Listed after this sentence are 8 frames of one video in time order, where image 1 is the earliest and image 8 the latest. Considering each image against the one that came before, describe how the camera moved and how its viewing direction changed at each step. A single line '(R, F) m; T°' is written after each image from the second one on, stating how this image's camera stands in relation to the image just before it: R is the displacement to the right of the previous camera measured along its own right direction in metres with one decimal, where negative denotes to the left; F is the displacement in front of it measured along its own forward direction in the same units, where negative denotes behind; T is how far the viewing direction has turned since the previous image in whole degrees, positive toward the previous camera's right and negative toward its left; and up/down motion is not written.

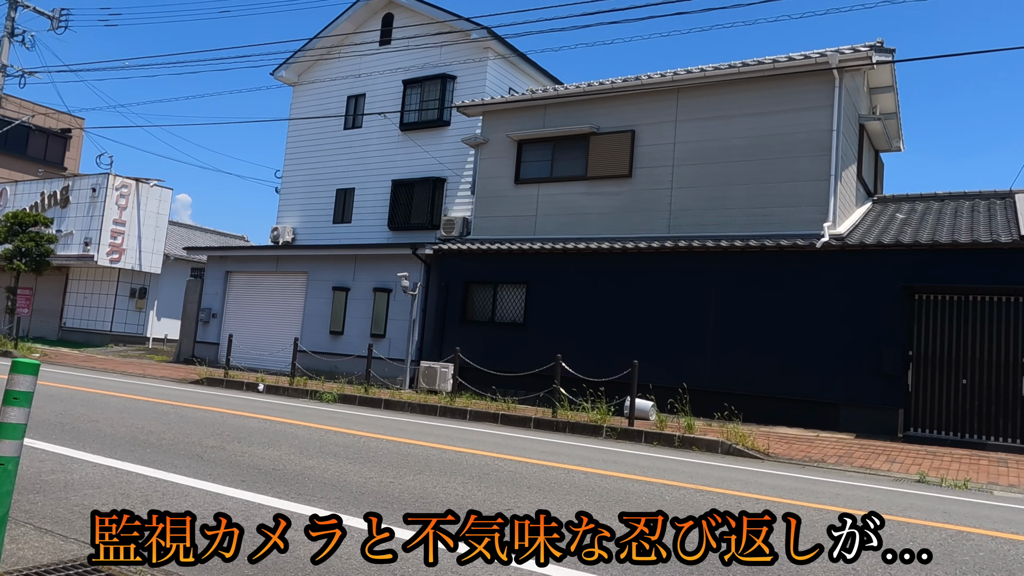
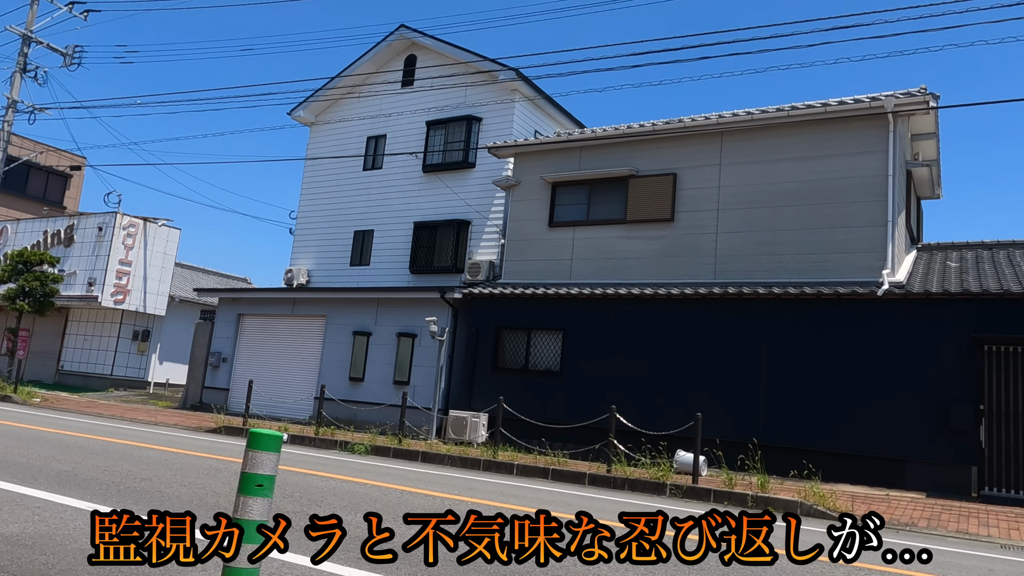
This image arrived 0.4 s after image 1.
(-1.0, +0.6) m; +1°
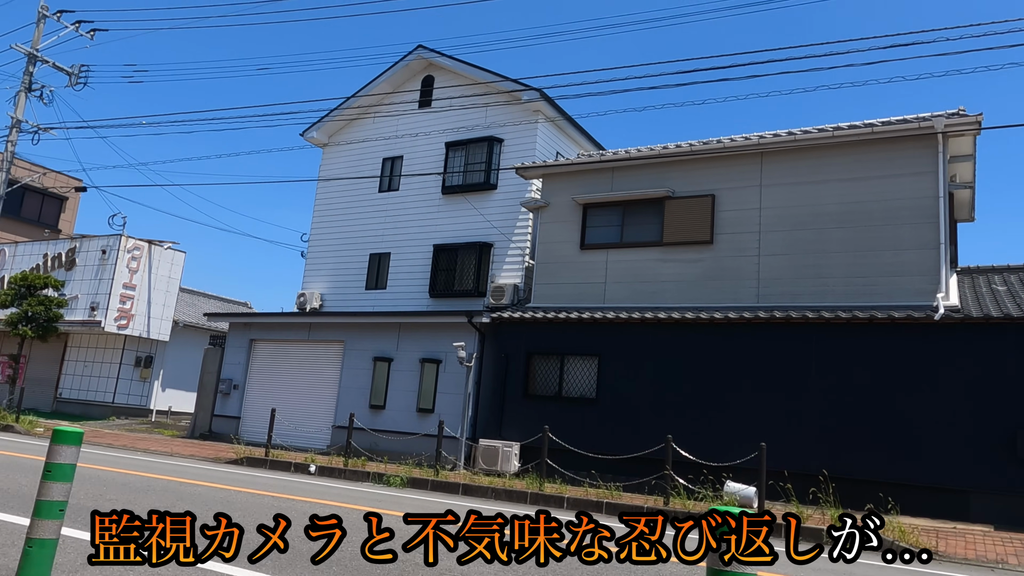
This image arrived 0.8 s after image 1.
(-1.0, +0.5) m; +1°
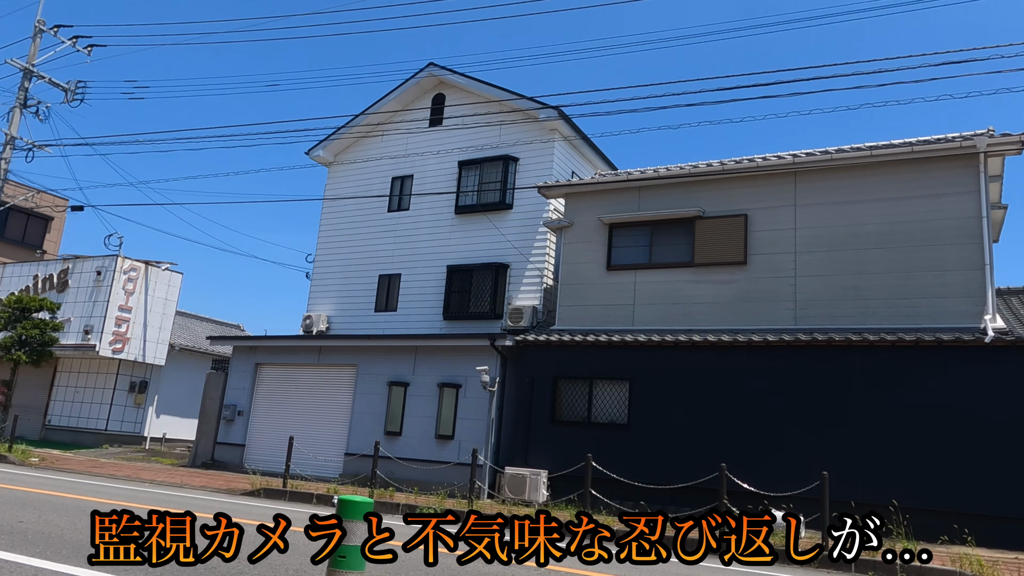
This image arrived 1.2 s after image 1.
(-1.0, +0.5) m; +2°
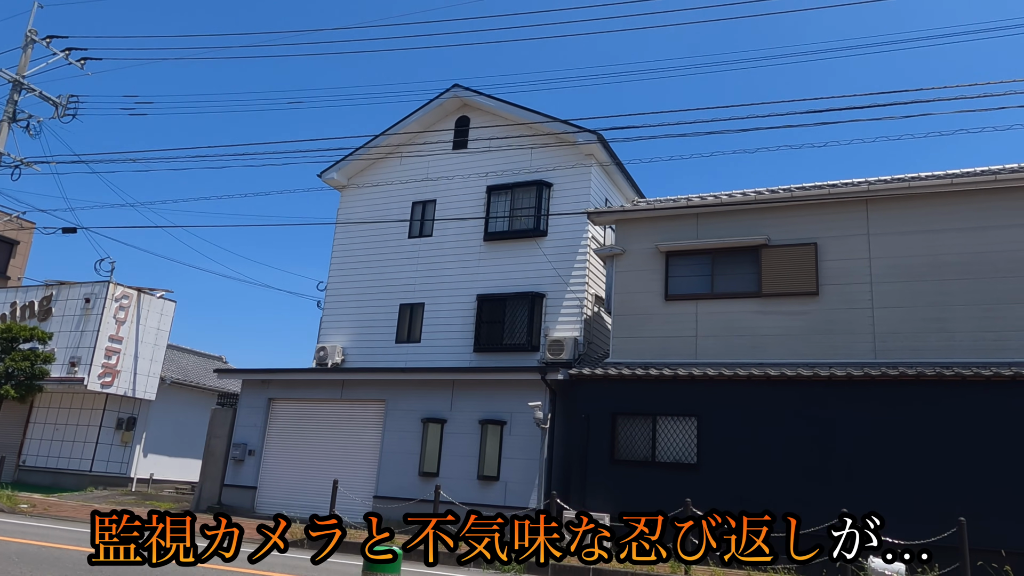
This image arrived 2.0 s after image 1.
(-2.0, +1.0) m; +4°
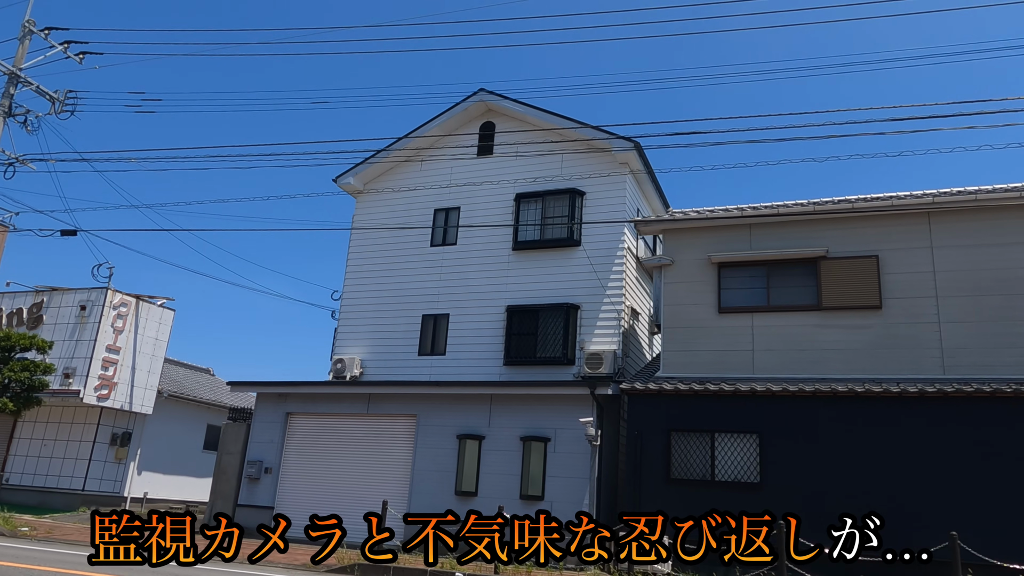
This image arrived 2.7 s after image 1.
(-1.7, +0.7) m; +3°
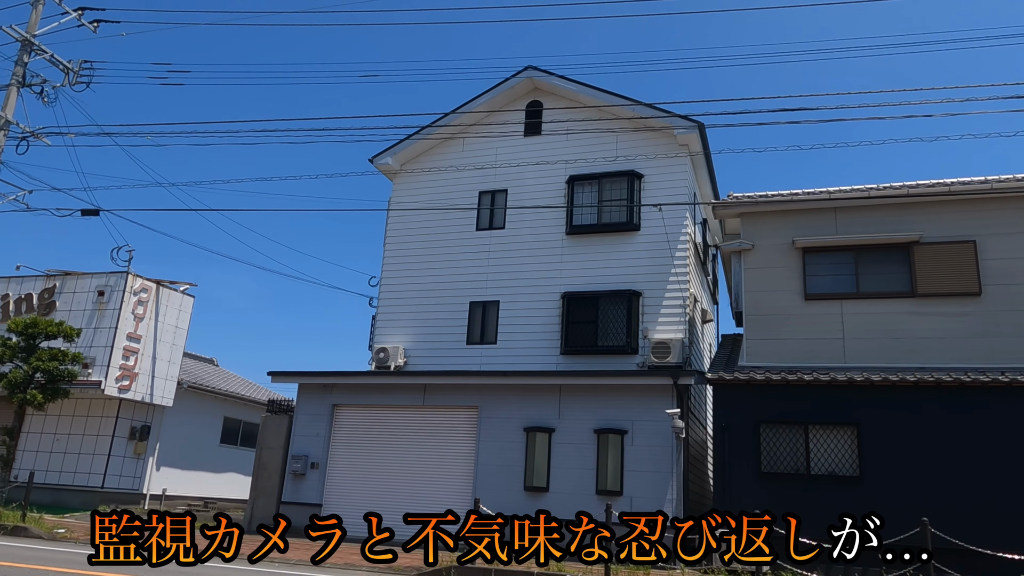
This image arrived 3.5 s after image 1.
(-2.1, +0.9) m; +3°
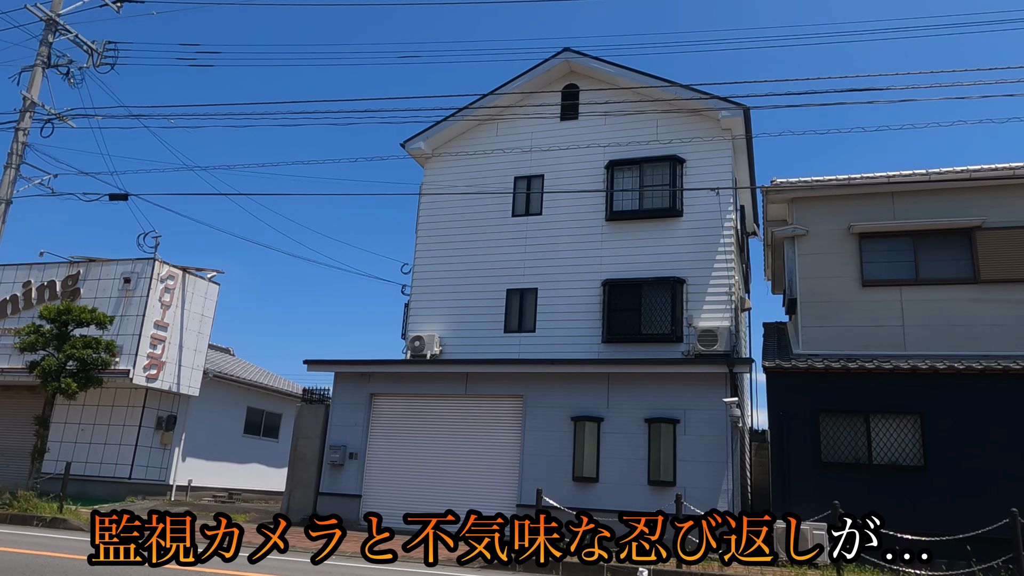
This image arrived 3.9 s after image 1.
(-1.0, +0.4) m; 0°
